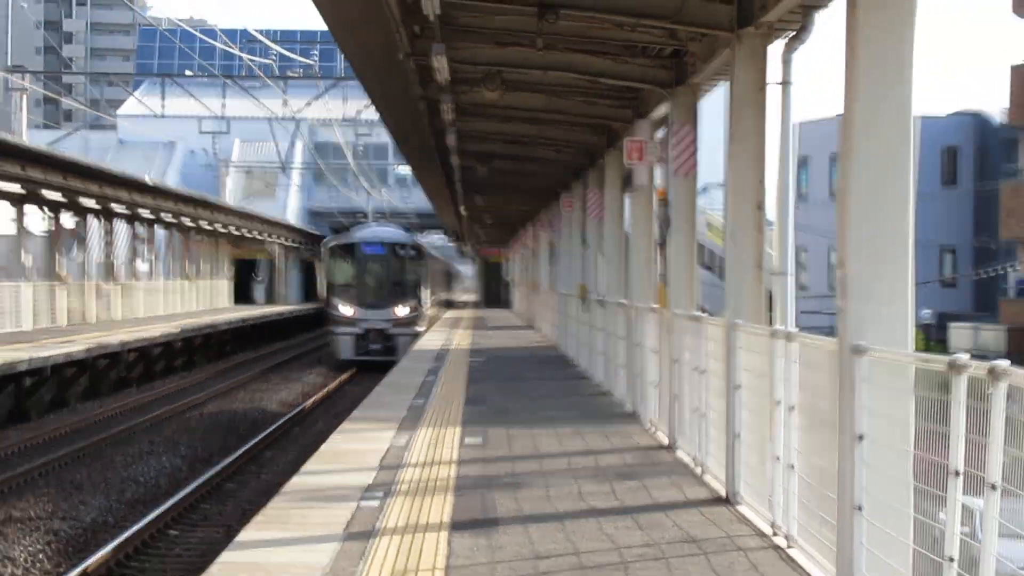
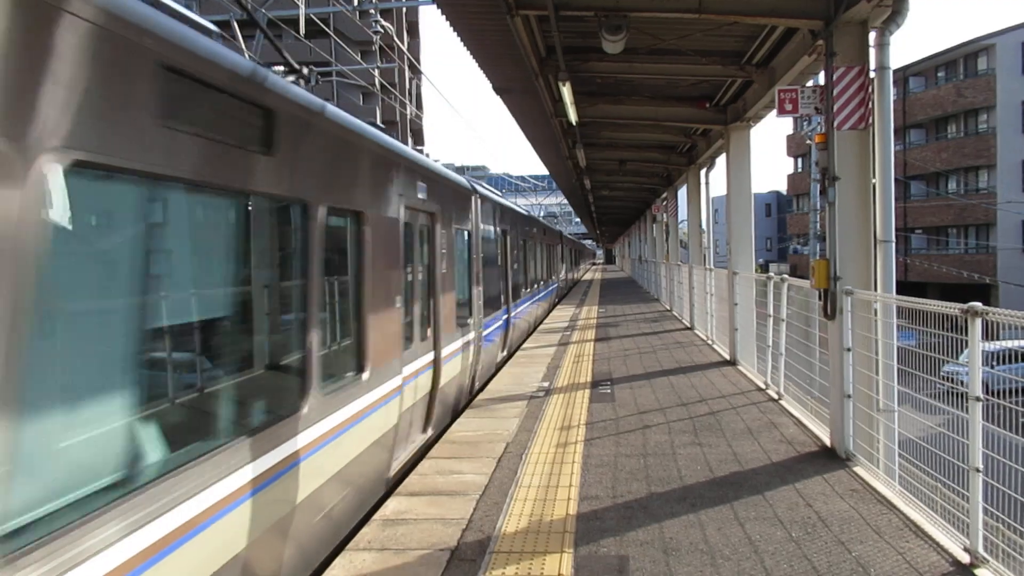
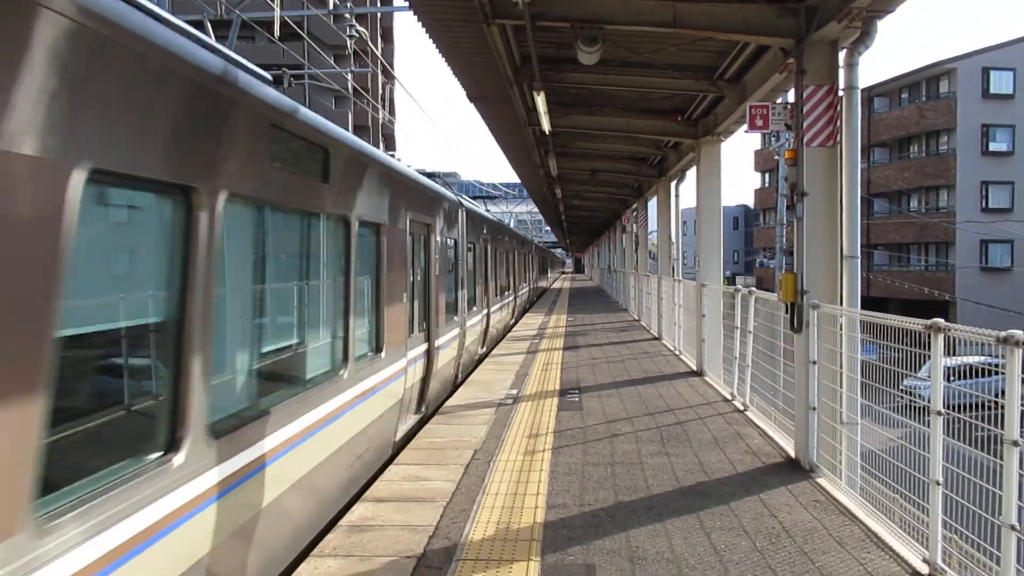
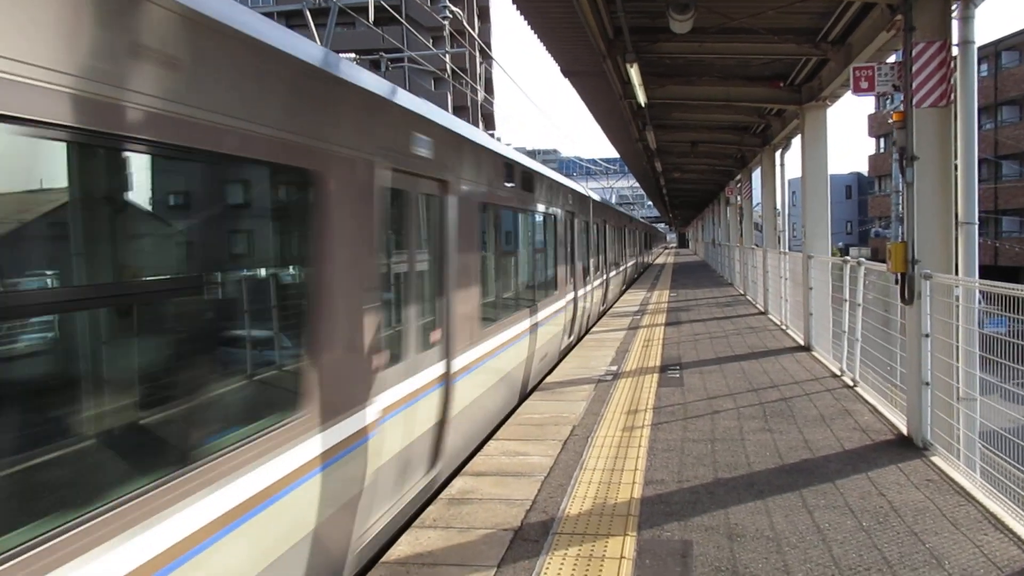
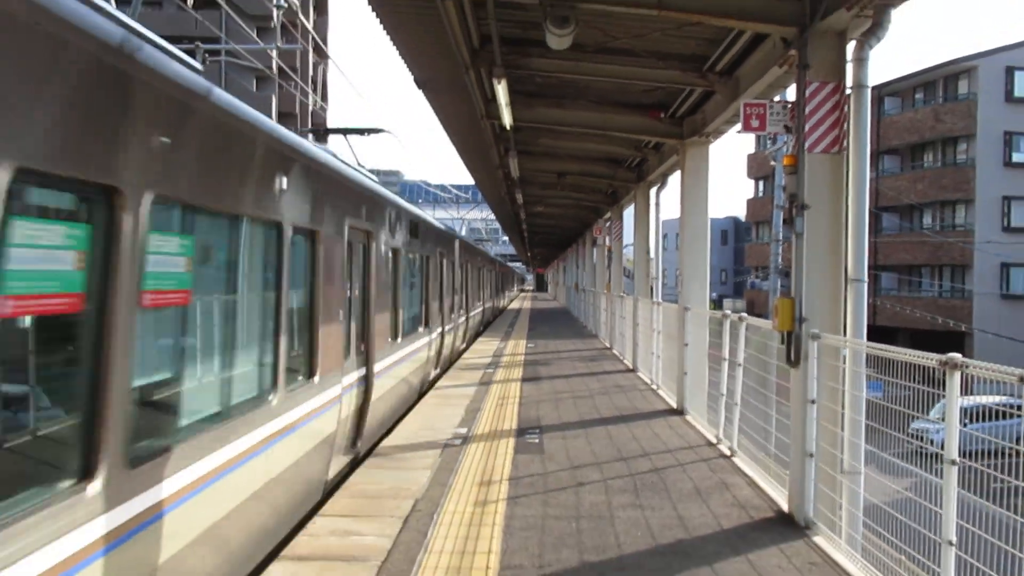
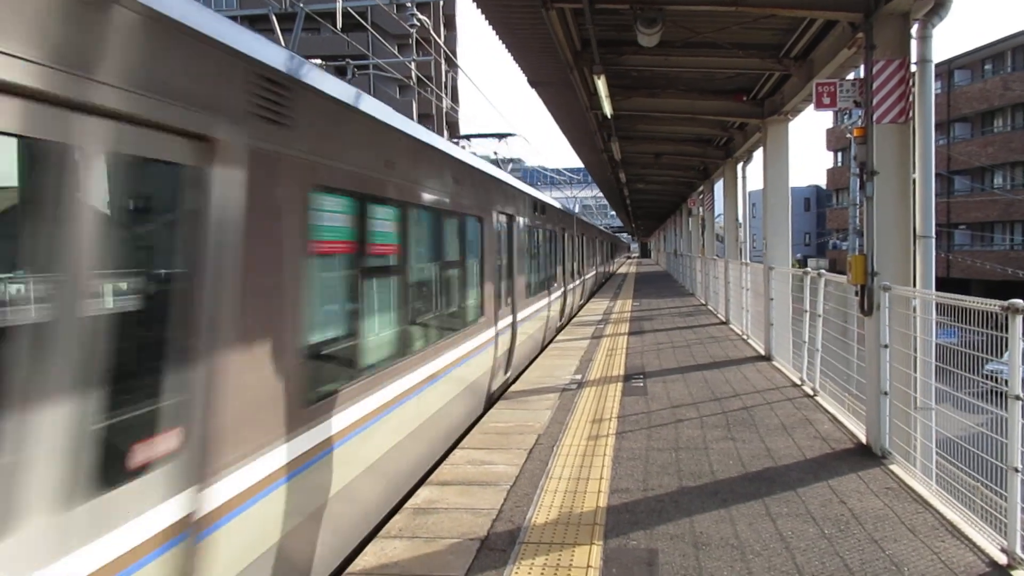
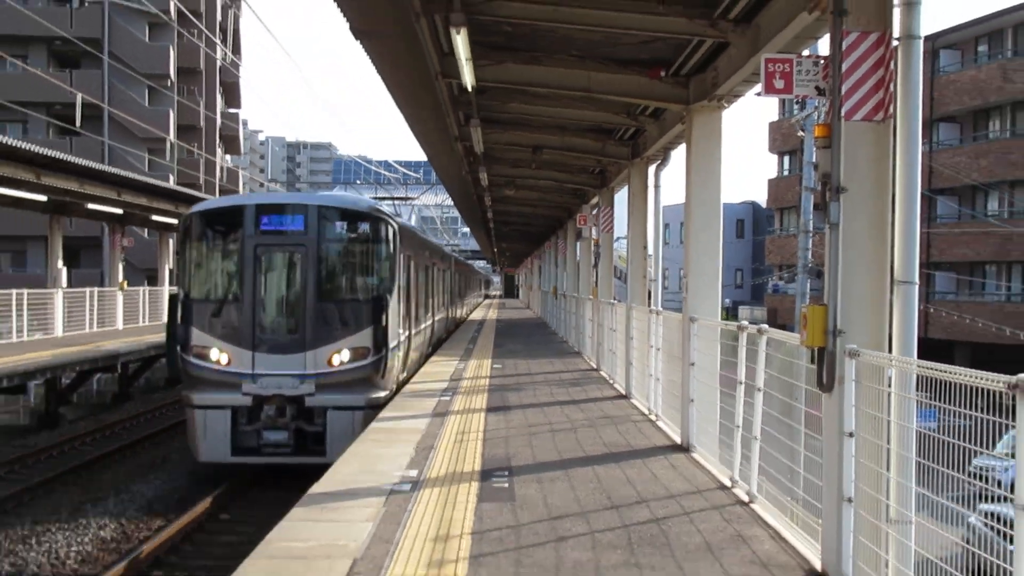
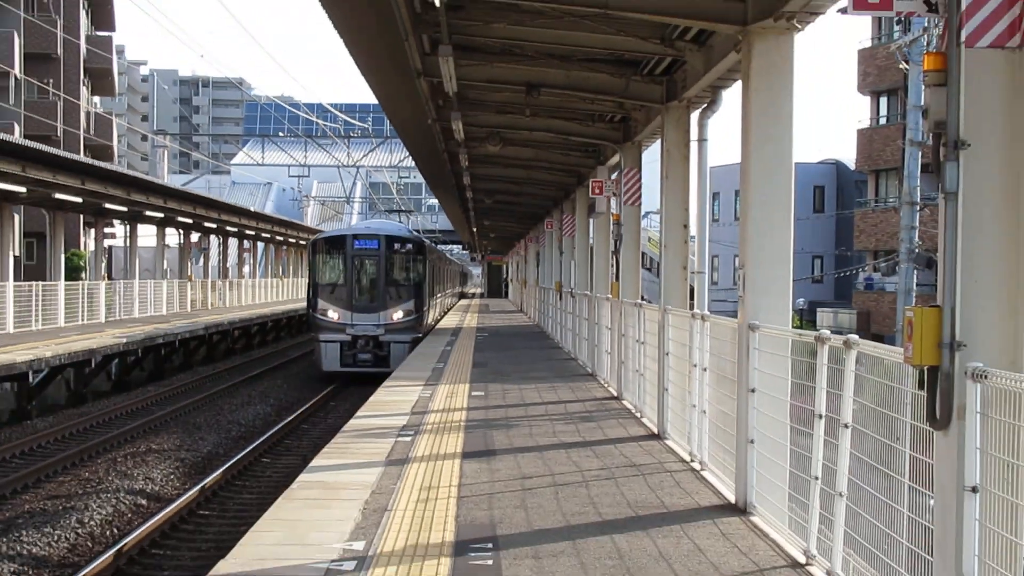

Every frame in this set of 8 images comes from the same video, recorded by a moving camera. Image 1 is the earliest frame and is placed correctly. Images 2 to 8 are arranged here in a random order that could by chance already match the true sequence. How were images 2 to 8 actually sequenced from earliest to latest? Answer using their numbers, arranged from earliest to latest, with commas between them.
8, 7, 5, 3, 2, 6, 4
